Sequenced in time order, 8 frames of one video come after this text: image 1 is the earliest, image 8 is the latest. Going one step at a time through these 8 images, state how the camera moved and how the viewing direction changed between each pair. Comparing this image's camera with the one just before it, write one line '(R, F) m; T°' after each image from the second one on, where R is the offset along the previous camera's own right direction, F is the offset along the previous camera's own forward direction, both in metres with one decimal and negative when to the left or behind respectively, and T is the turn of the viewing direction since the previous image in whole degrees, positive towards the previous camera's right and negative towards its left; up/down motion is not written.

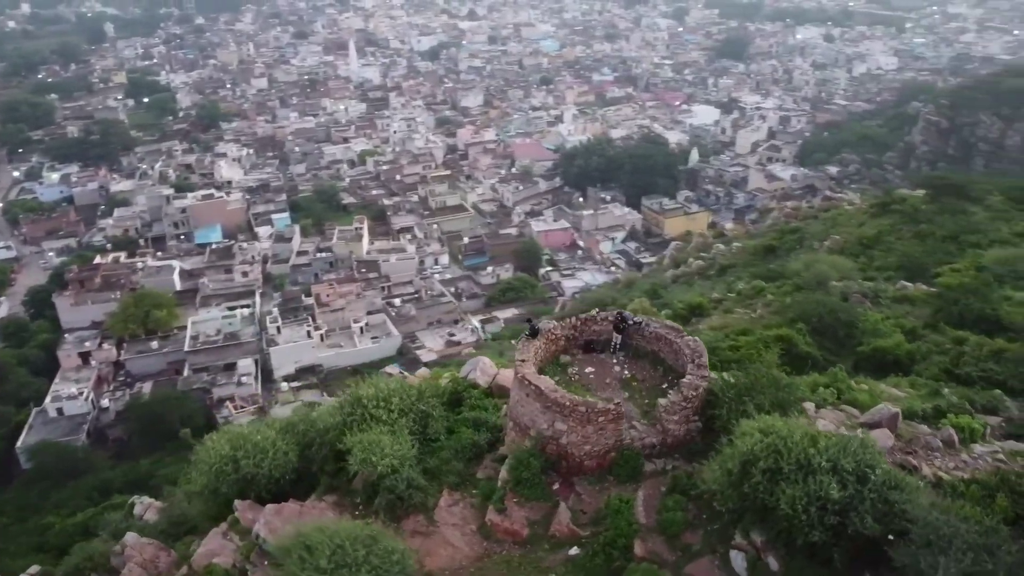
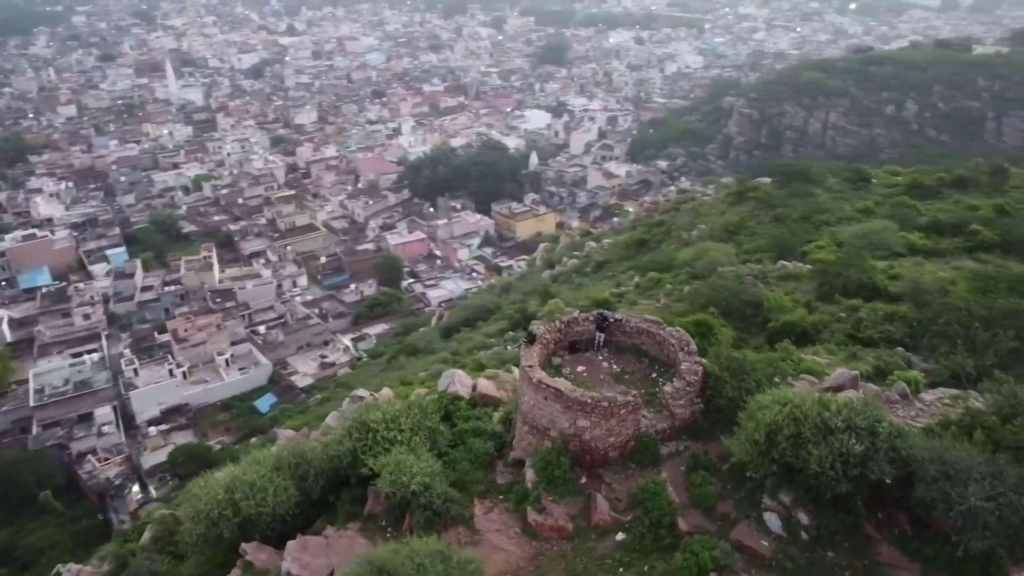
(-1.4, -0.2) m; +11°
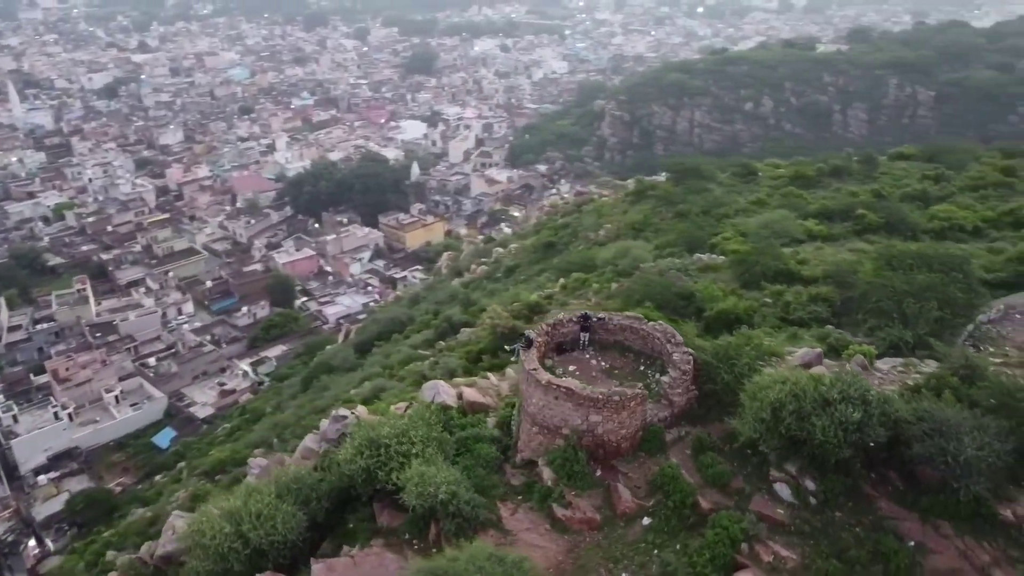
(-1.1, -0.2) m; +9°
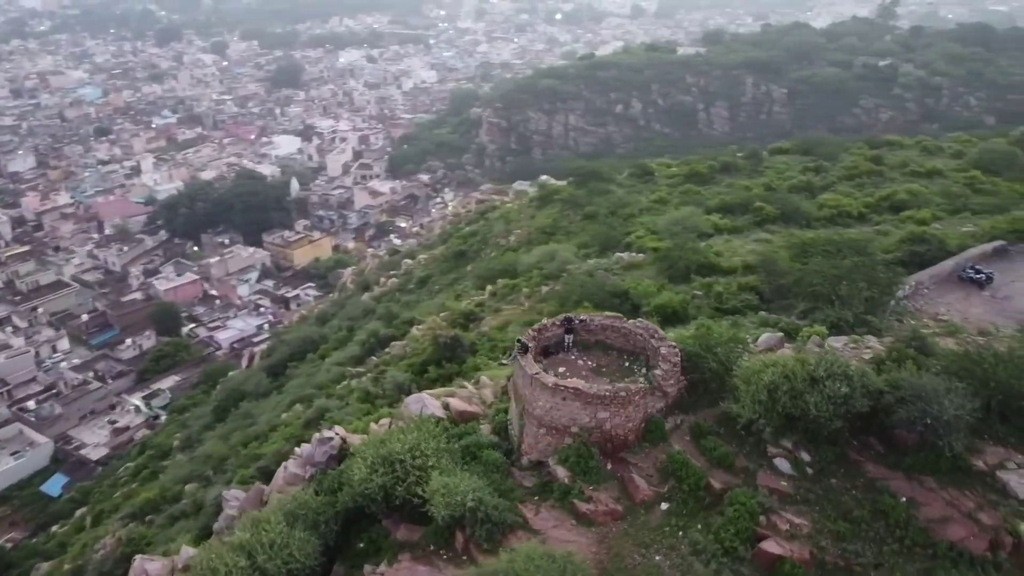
(-1.1, -0.2) m; +9°
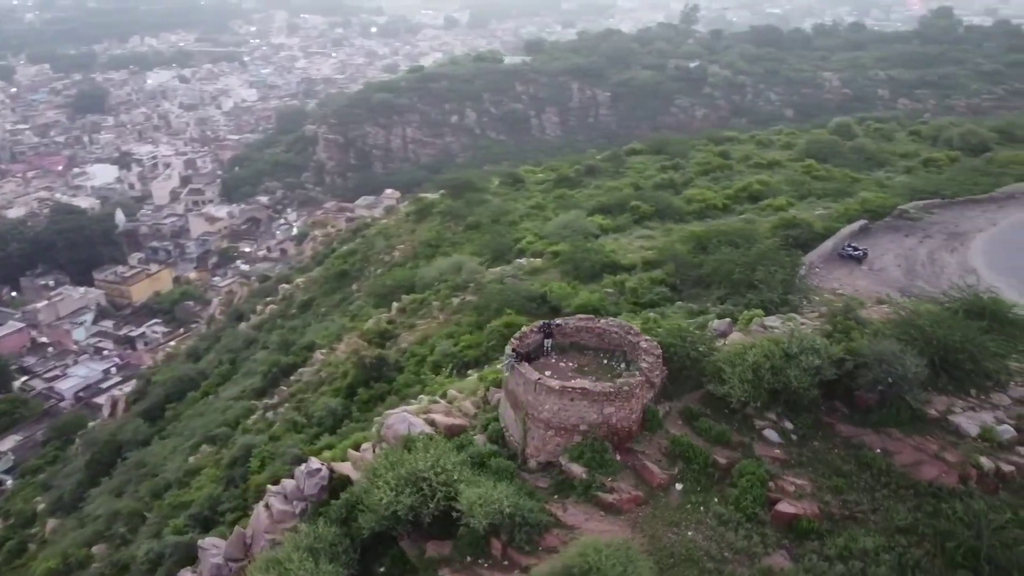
(-1.6, -0.1) m; +12°
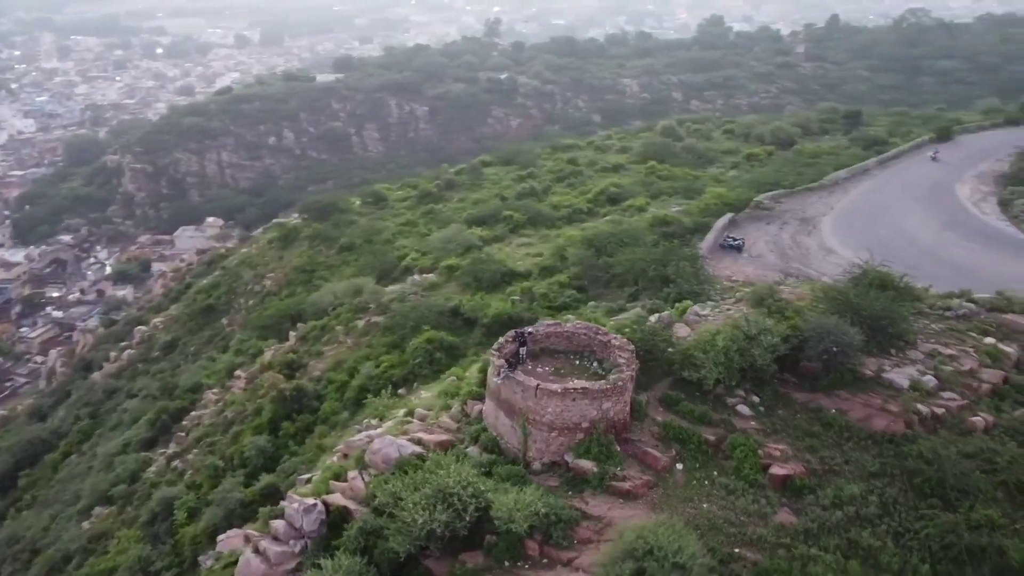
(-1.8, -0.2) m; +13°
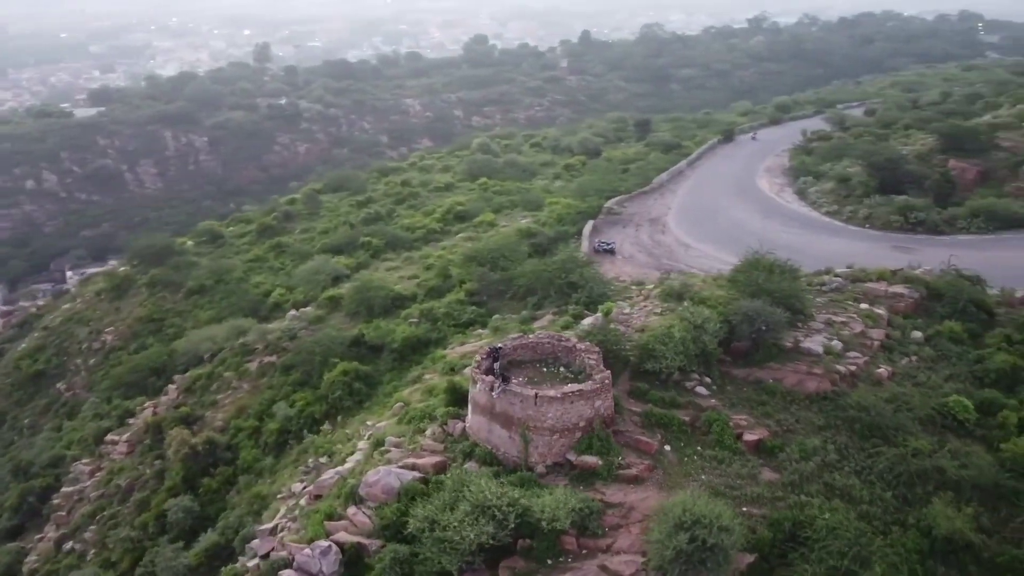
(-2.3, -0.2) m; +16°
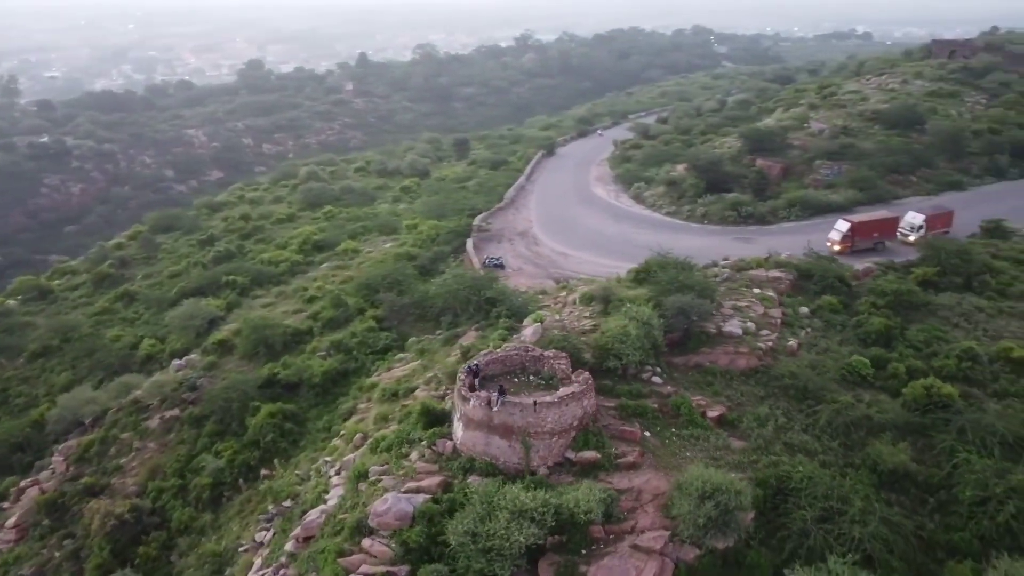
(-2.4, -0.3) m; +15°
